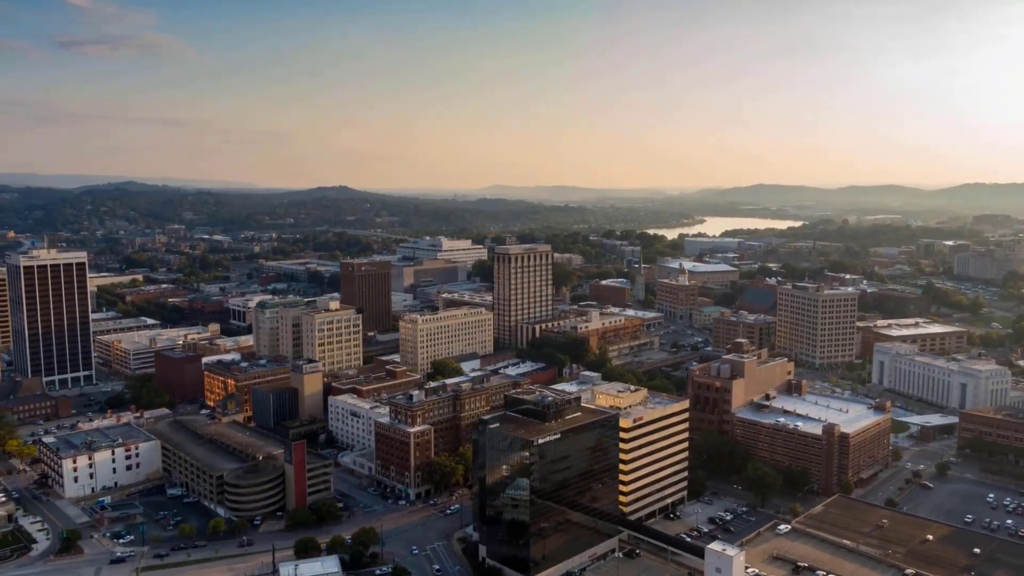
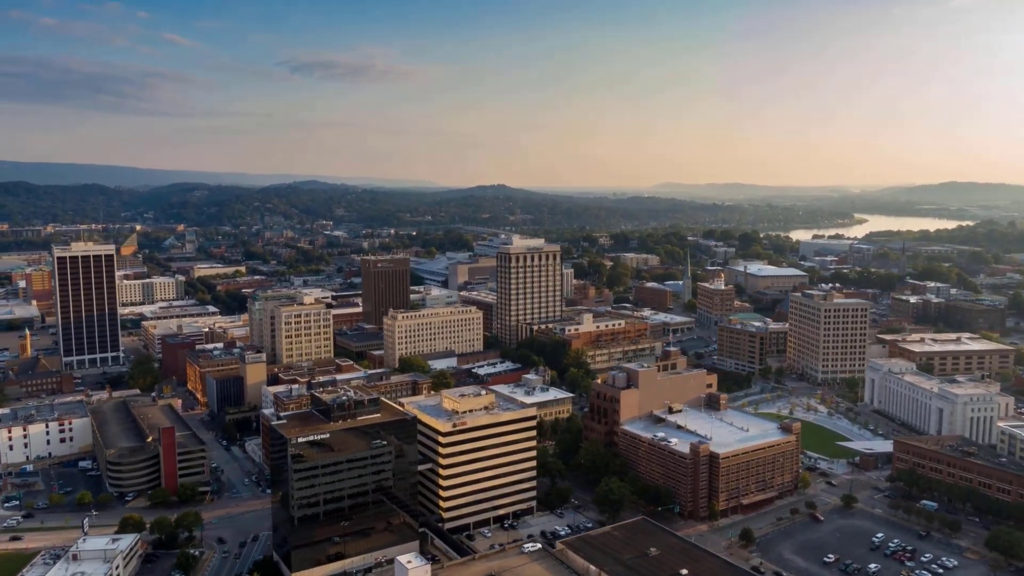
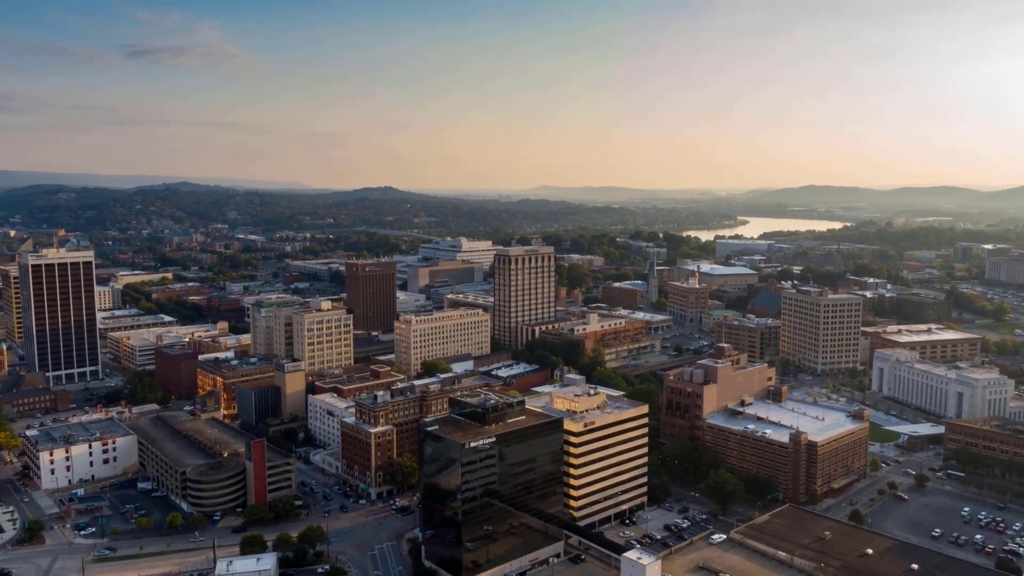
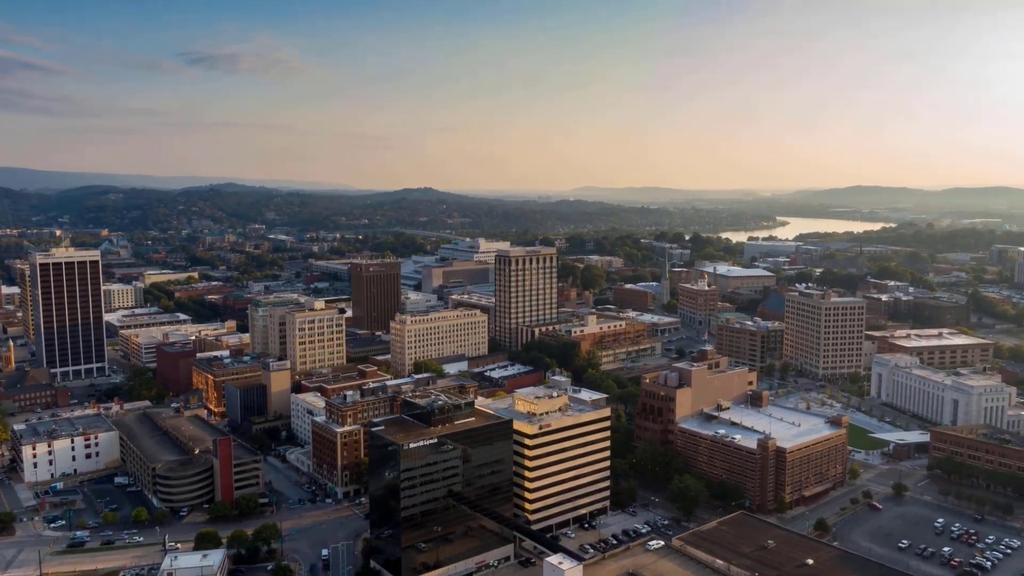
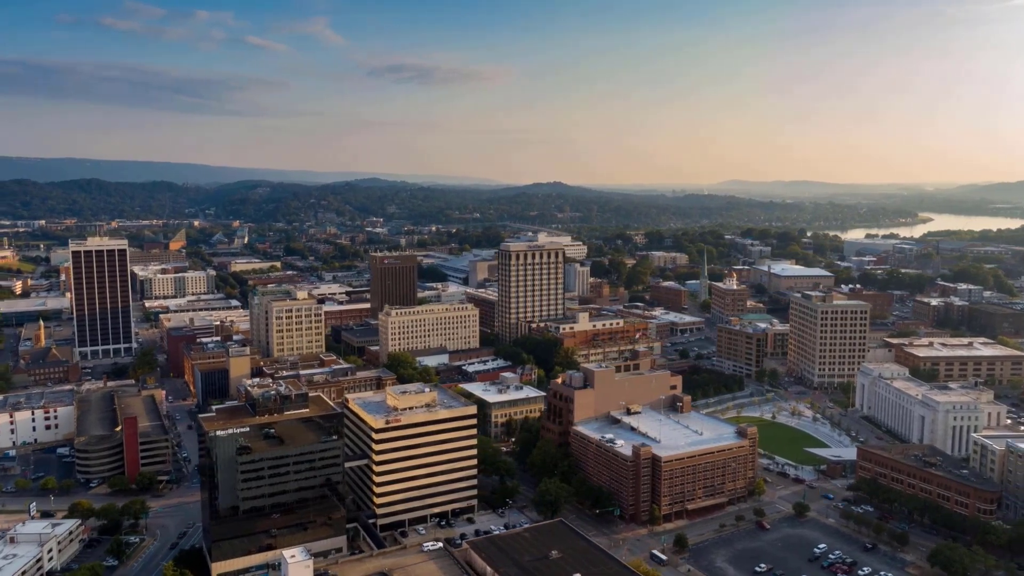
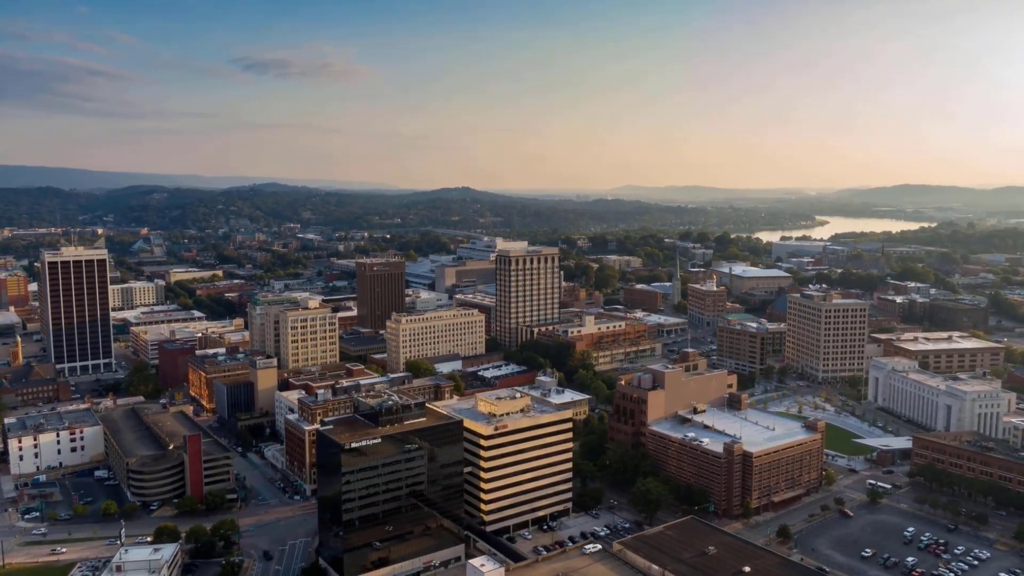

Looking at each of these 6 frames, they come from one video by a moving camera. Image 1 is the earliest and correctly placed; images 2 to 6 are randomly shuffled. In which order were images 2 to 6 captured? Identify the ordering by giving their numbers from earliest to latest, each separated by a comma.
3, 4, 6, 2, 5
